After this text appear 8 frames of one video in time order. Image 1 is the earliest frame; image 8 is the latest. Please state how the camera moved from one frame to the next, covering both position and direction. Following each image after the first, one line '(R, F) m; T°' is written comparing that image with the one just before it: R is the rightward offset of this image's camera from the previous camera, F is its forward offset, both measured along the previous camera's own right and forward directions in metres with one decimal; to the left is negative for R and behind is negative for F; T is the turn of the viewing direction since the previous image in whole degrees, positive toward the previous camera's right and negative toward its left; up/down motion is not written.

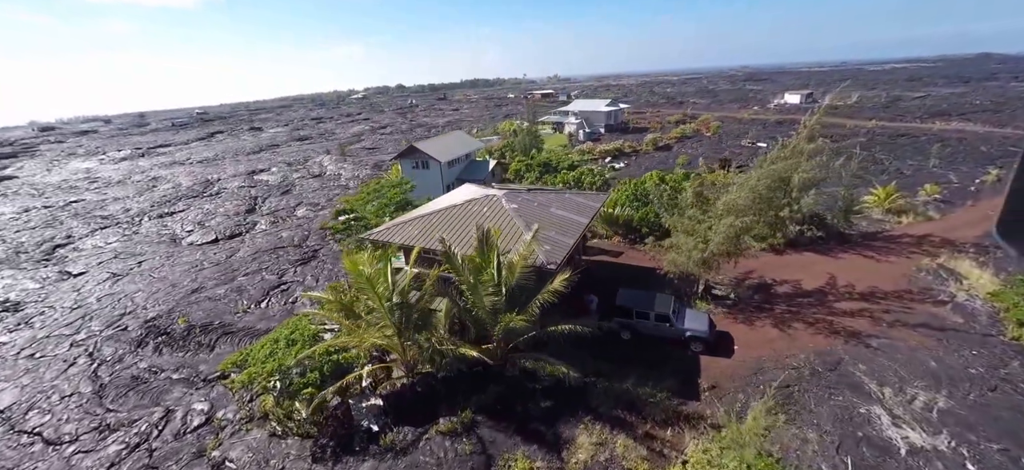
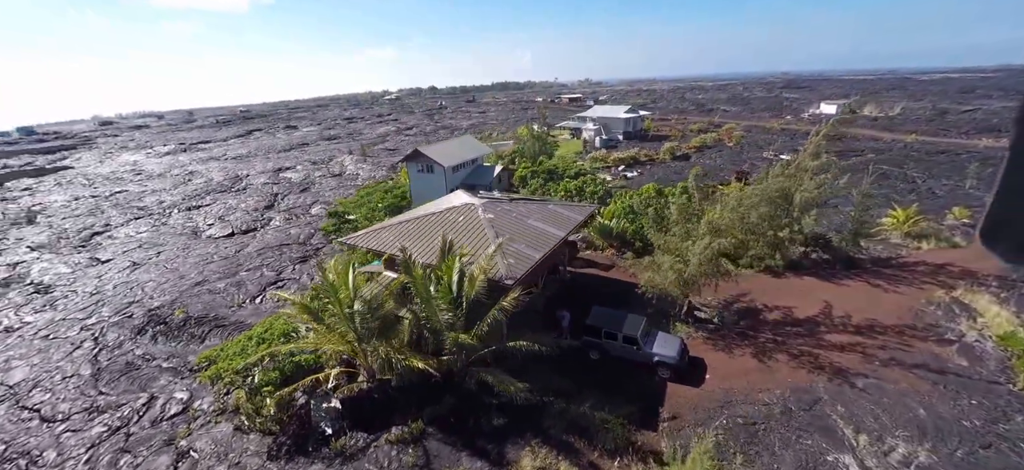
(+2.0, +0.2) m; -4°
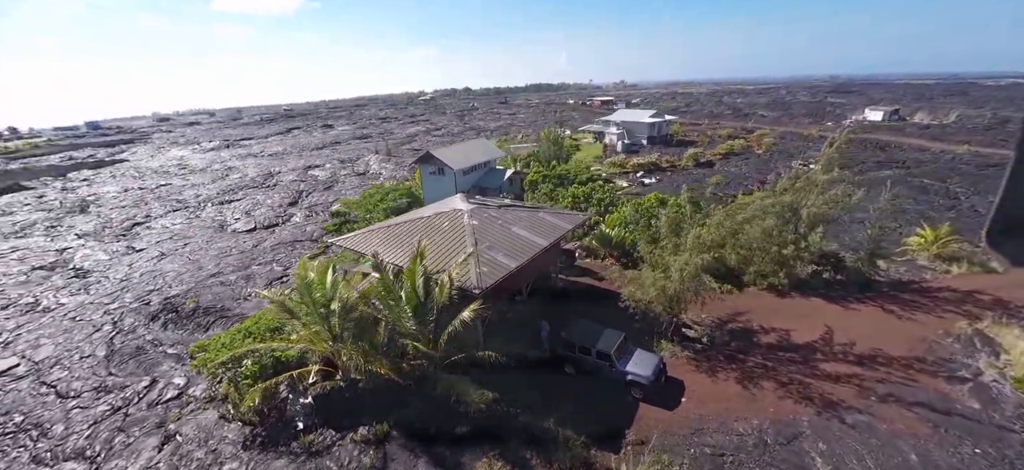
(+1.7, +0.2) m; -5°
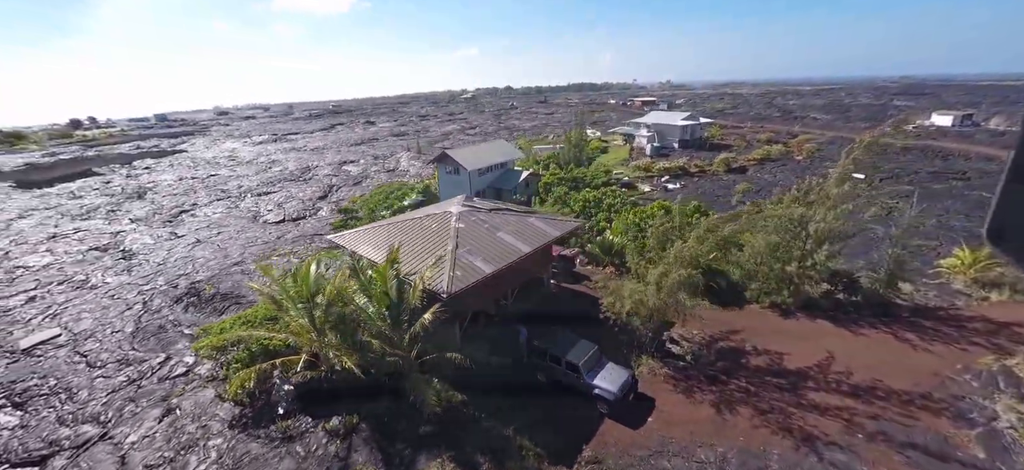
(+2.0, +0.1) m; -6°
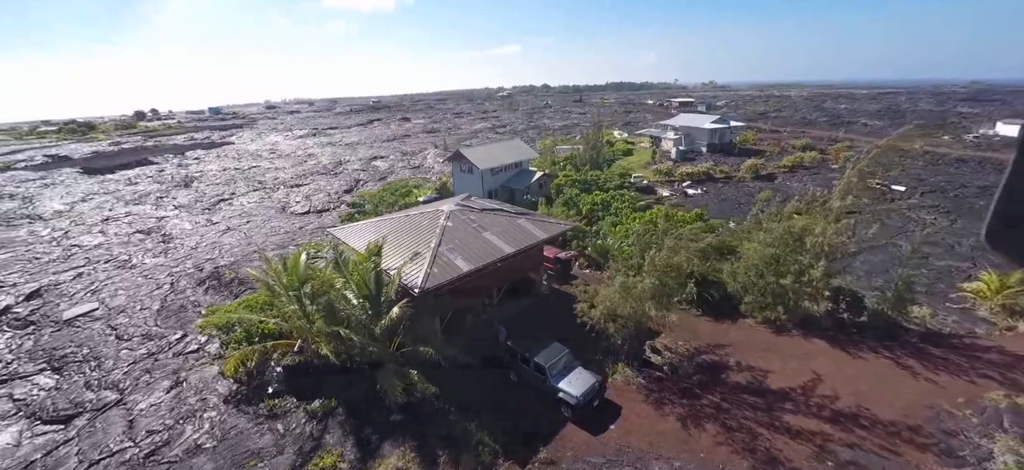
(+1.8, -0.1) m; -5°
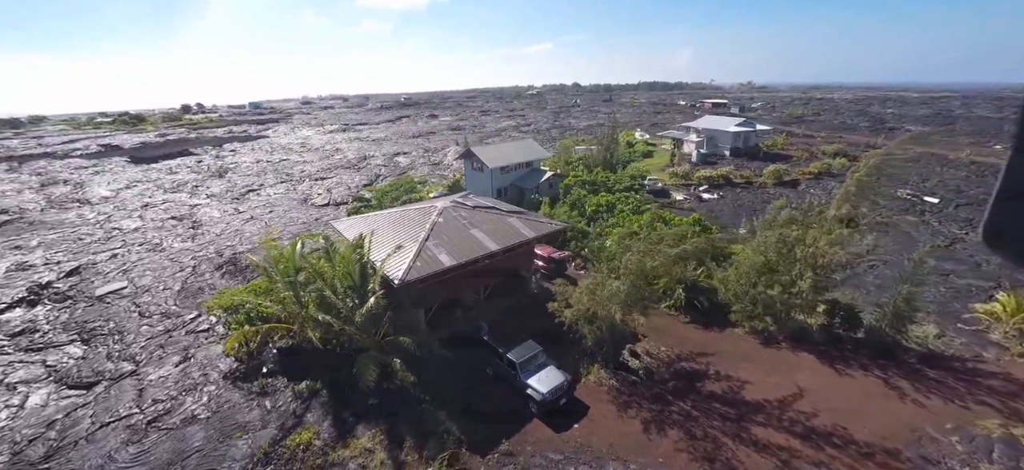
(+1.5, -0.2) m; -4°
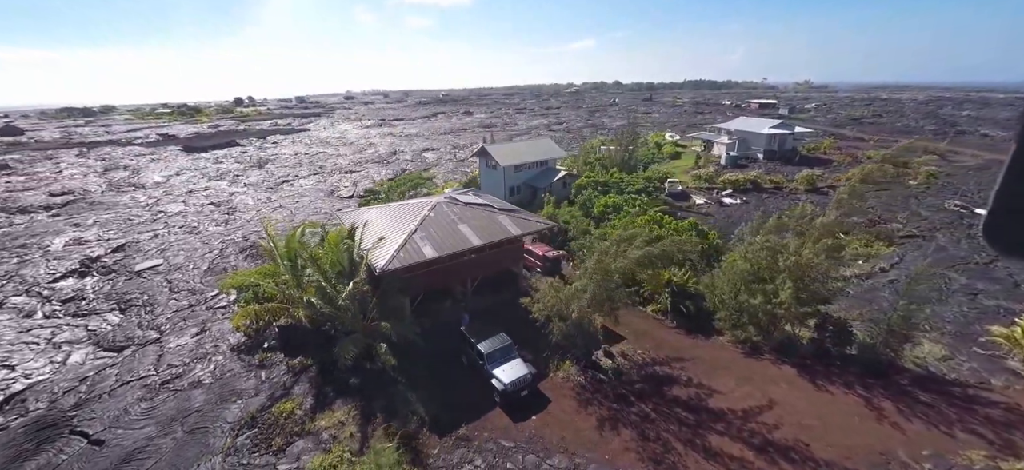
(+2.0, -0.3) m; -6°
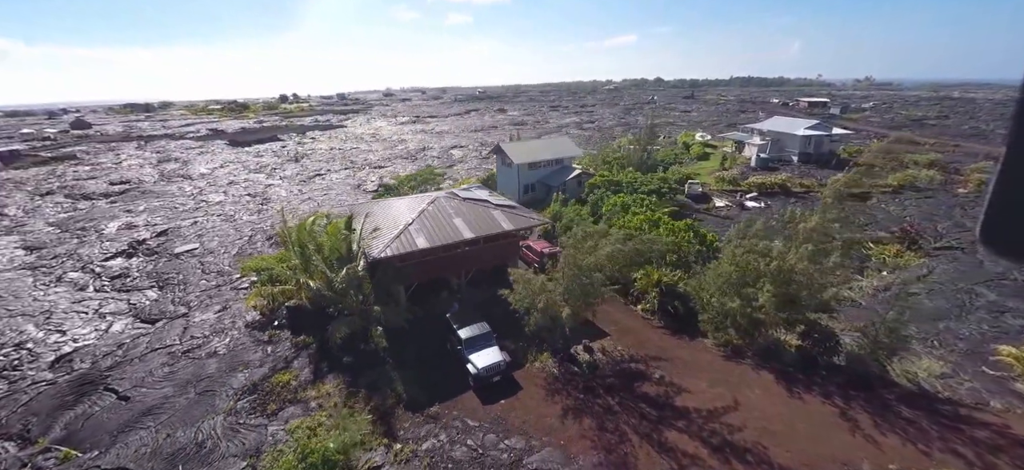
(+1.9, -0.5) m; -6°
